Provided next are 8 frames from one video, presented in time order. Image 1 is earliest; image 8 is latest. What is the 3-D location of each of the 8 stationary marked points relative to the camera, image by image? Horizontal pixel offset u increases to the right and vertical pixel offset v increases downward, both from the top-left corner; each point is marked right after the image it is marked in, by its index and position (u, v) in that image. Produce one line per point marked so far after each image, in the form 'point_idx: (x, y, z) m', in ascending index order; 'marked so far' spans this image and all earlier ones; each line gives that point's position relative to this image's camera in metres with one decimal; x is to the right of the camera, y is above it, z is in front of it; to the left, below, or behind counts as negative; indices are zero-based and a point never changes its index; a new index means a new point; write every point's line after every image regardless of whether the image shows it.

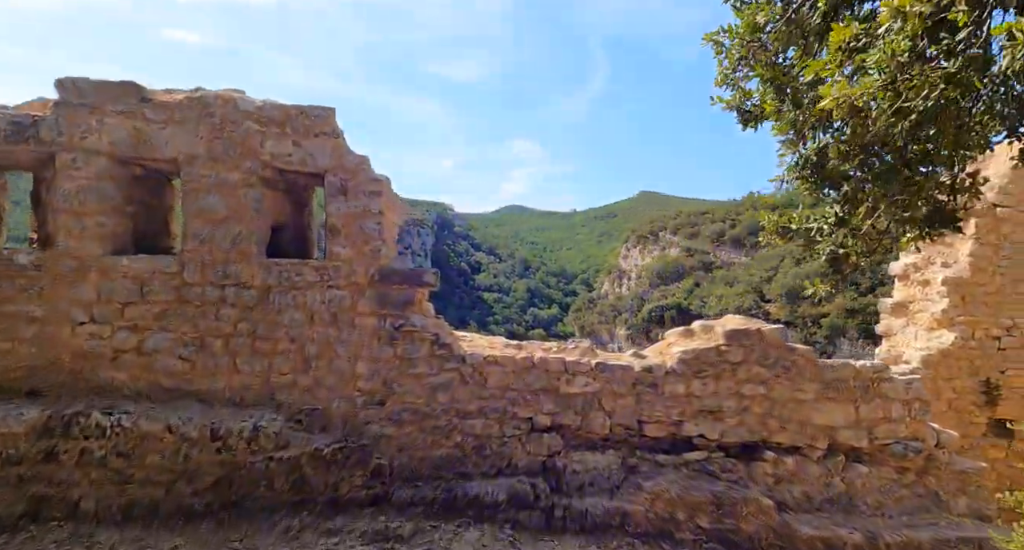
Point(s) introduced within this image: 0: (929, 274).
0: (+3.9, 0.0, +5.8) m
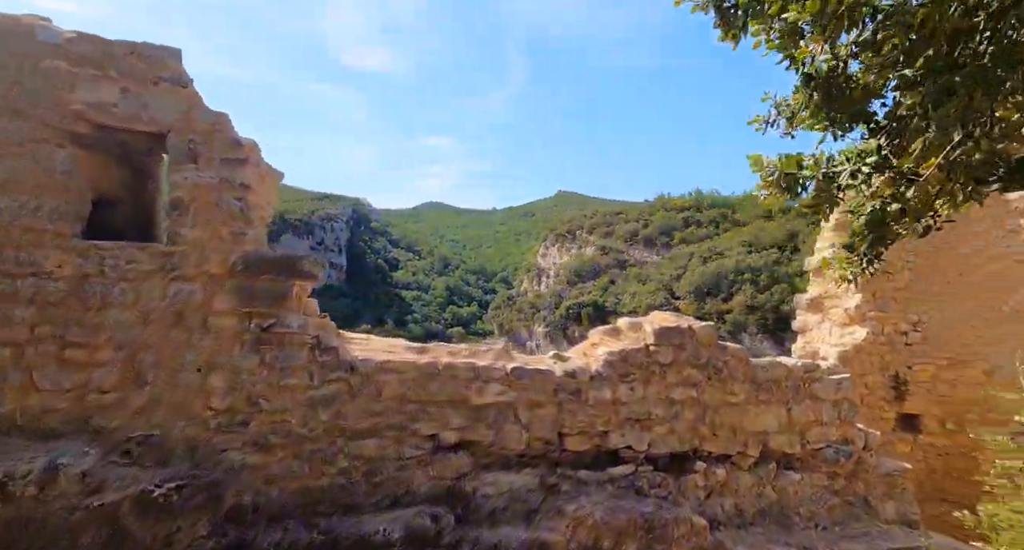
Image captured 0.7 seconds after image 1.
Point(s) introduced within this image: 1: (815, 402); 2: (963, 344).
0: (+3.1, +0.1, +5.9) m
1: (+1.8, -0.8, +3.7) m
2: (+4.0, -0.6, +5.7) m
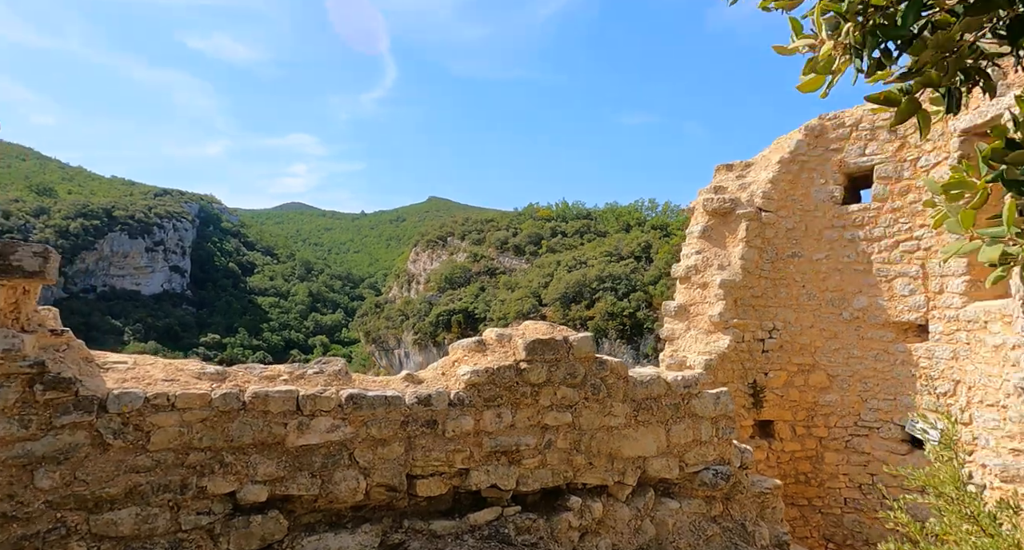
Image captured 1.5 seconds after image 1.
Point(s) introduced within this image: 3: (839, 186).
0: (+1.9, 0.0, +5.9) m
1: (+1.0, -0.8, +3.5) m
2: (+2.8, -0.7, +5.9) m
3: (+3.1, +0.8, +5.9) m
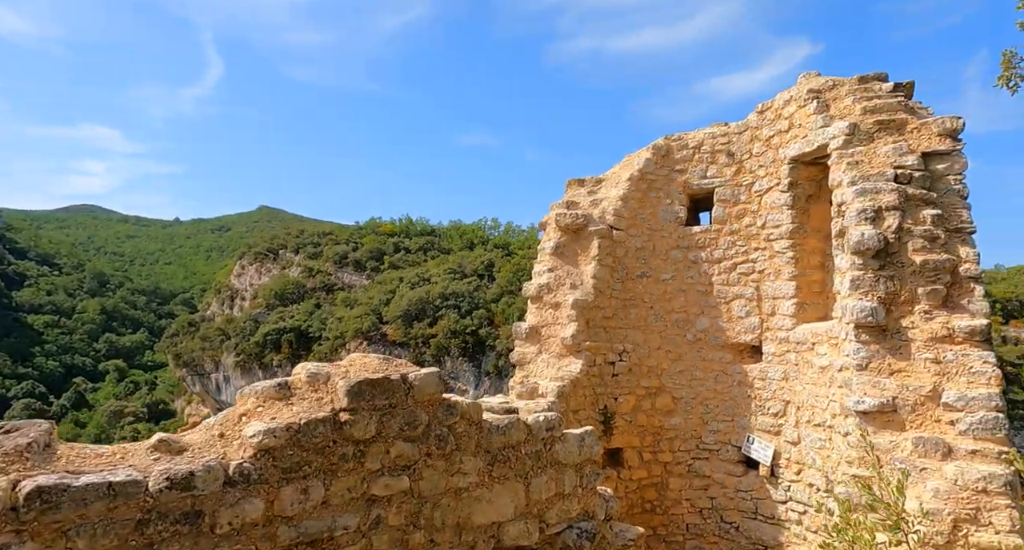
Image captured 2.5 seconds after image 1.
0: (+0.4, -0.2, +5.6) m
1: (+0.2, -0.9, +3.1) m
2: (+1.3, -0.9, +5.8) m
3: (+1.6, +0.6, +5.9) m
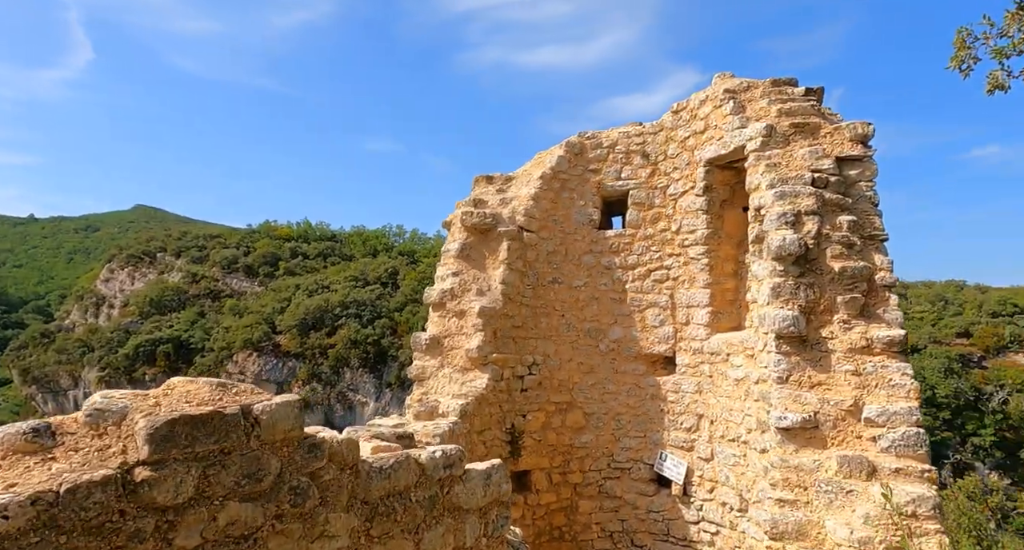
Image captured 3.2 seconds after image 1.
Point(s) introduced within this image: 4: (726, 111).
0: (-0.4, -0.2, +5.1) m
1: (-0.2, -0.9, +2.5) m
2: (+0.5, -1.0, +5.4) m
3: (+0.7, +0.6, +5.6) m
4: (+1.6, +1.2, +4.8) m
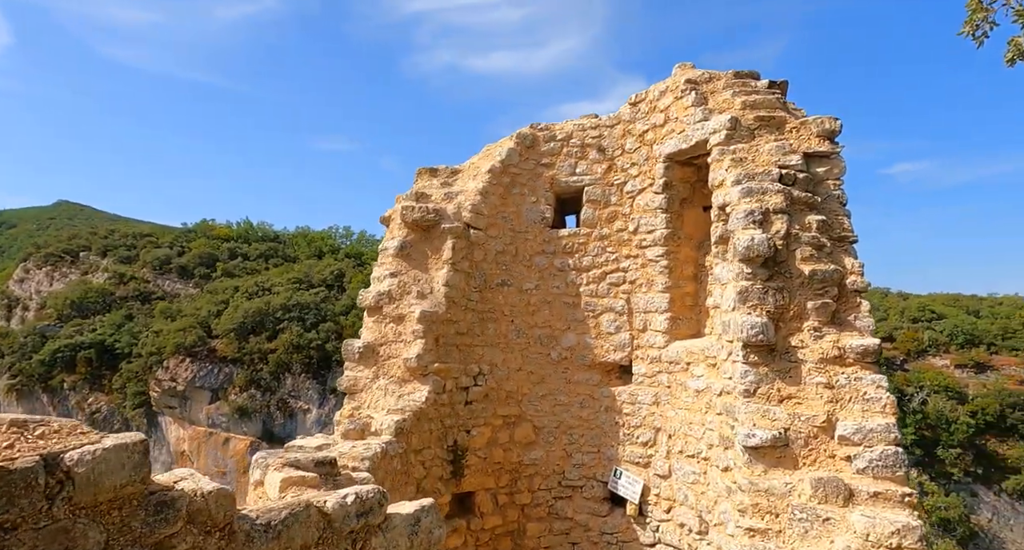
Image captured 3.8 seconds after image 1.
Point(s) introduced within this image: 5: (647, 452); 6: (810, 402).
0: (-0.8, -0.2, +4.6) m
1: (-0.5, -0.9, +2.0) m
2: (0.0, -1.0, +5.0) m
3: (+0.3, +0.6, +5.2) m
4: (+1.2, +1.2, +4.4) m
5: (+1.0, -1.3, +4.7) m
6: (+1.6, -0.7, +3.4) m
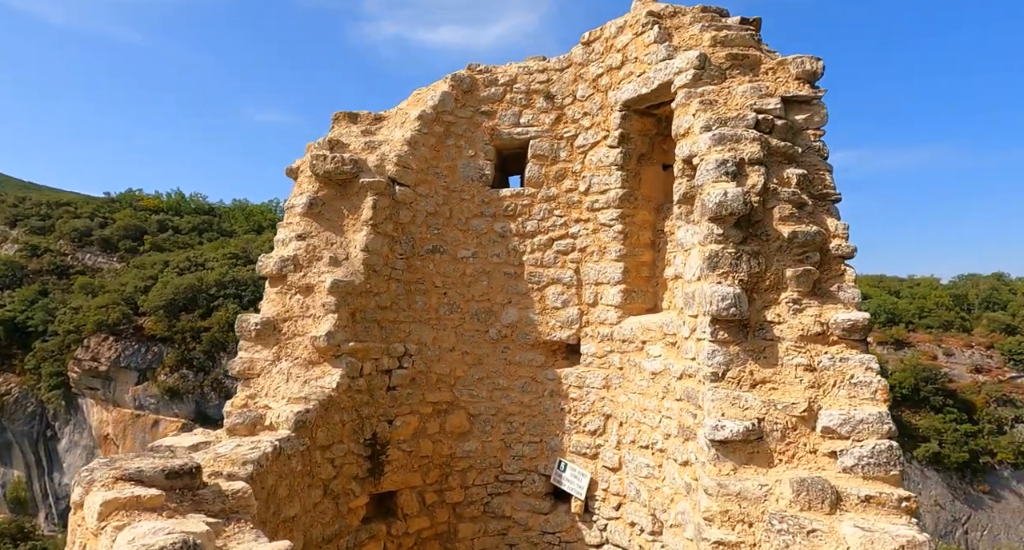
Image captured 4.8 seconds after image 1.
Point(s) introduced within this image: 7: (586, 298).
0: (-1.2, 0.0, +3.8) m
1: (-0.7, -0.8, +1.4) m
2: (-0.4, -0.7, +4.3) m
3: (-0.2, +0.8, +4.5) m
4: (+0.8, +1.4, +3.8) m
5: (+0.6, -1.1, +4.1) m
6: (+1.3, -0.5, +2.9) m
7: (+0.5, -0.2, +4.3) m
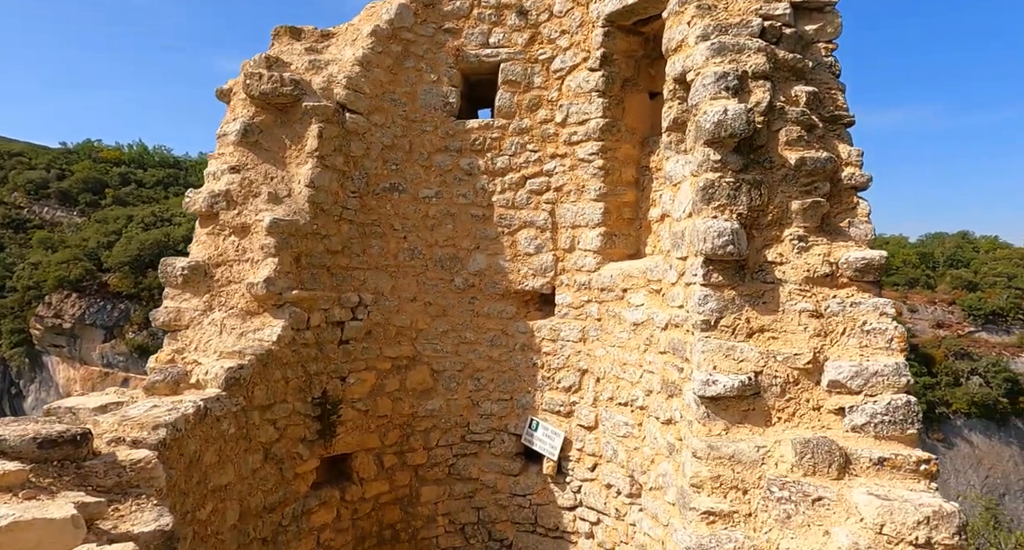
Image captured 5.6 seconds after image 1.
0: (-1.4, +0.3, +3.4) m
1: (-0.8, -0.6, +1.0) m
2: (-0.6, -0.4, +3.9) m
3: (-0.4, +1.2, +4.0) m
4: (+0.6, +1.7, +3.3) m
5: (+0.4, -0.7, +3.8) m
6: (+1.1, -0.2, +2.5) m
7: (+0.3, +0.2, +3.8) m
